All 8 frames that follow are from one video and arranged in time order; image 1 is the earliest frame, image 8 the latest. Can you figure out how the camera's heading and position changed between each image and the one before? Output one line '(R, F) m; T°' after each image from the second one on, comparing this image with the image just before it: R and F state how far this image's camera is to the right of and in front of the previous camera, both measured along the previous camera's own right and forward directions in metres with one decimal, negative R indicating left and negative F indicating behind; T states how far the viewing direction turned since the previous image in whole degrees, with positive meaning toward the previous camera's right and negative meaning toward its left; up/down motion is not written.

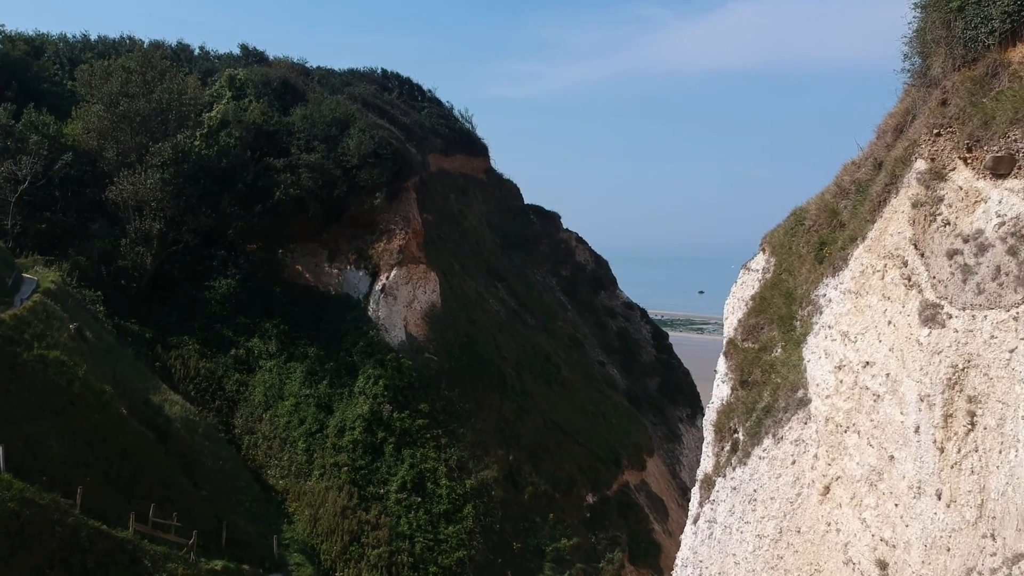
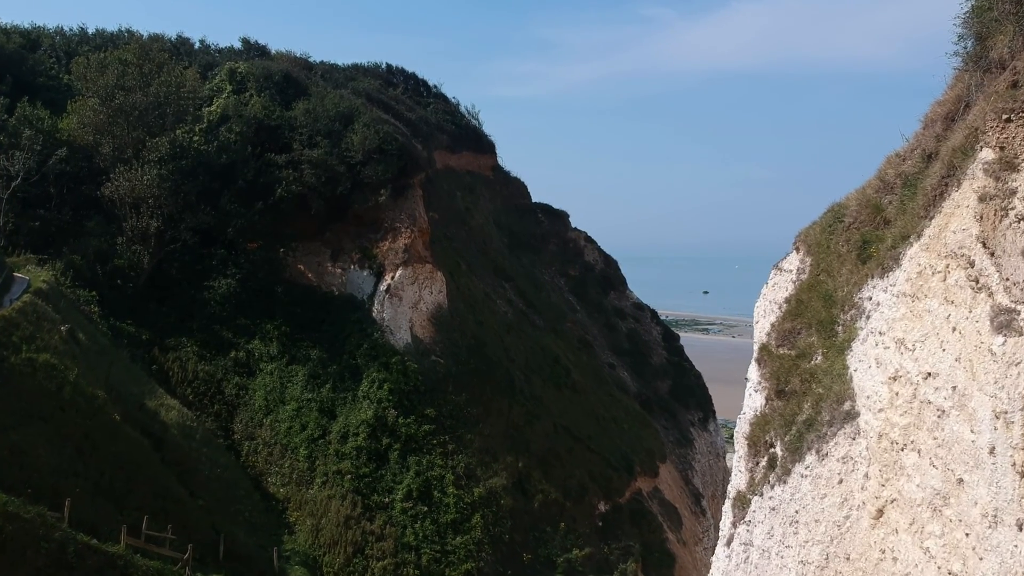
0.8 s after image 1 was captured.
(-0.1, +0.7) m; 0°
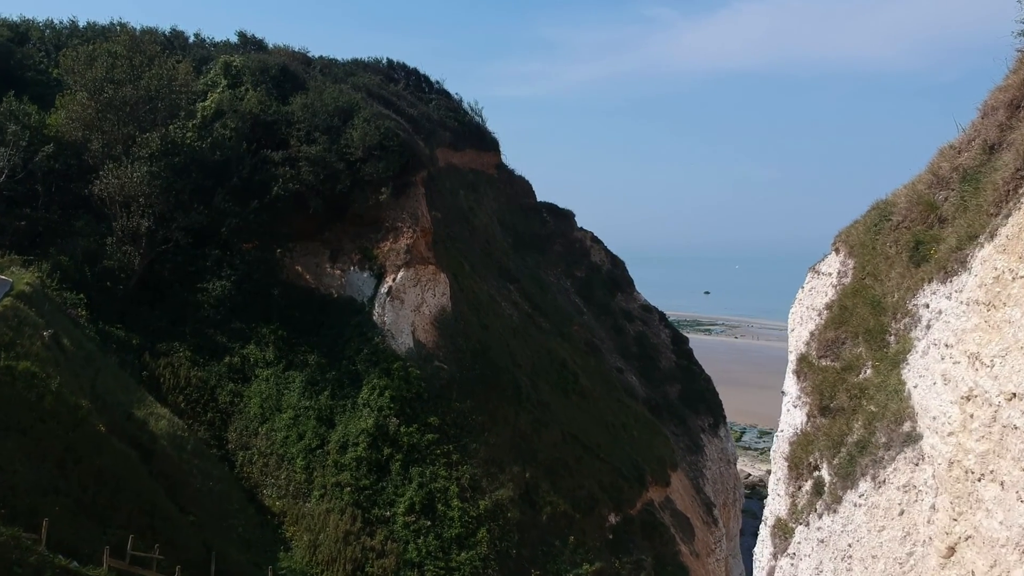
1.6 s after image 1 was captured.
(-0.2, +0.8) m; 0°
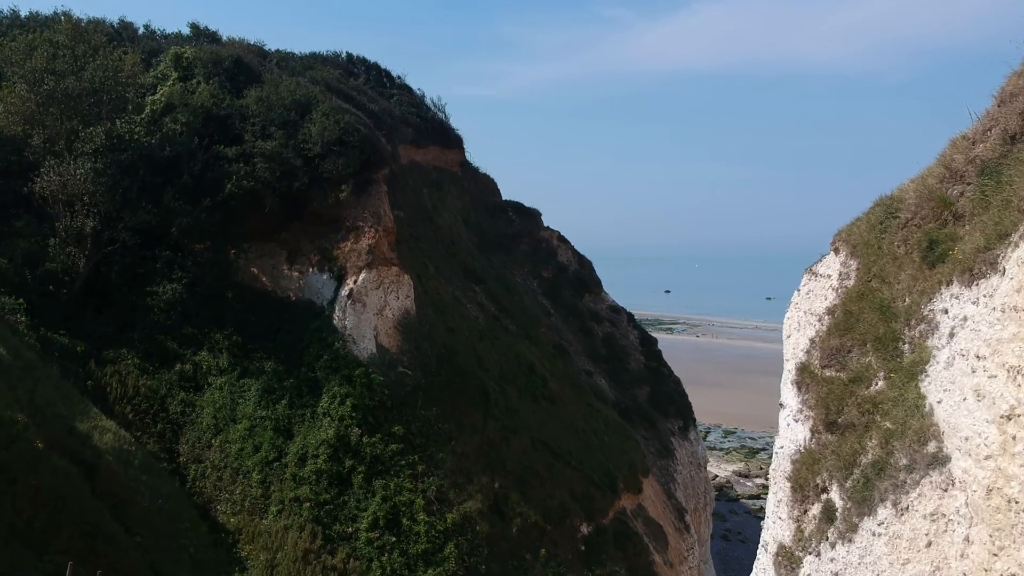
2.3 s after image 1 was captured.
(-0.1, +0.8) m; +3°
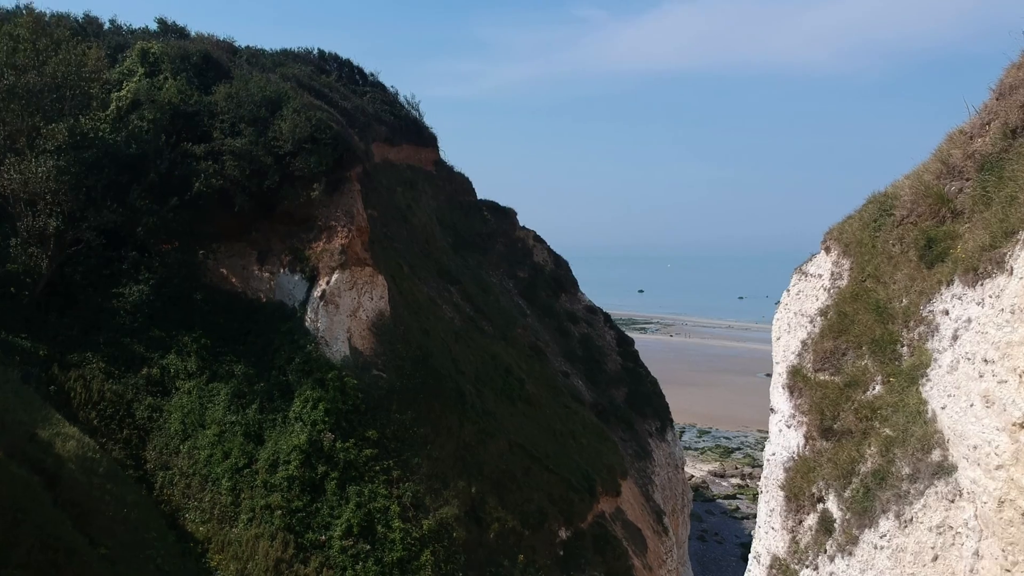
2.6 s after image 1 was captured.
(-0.1, +0.4) m; +2°
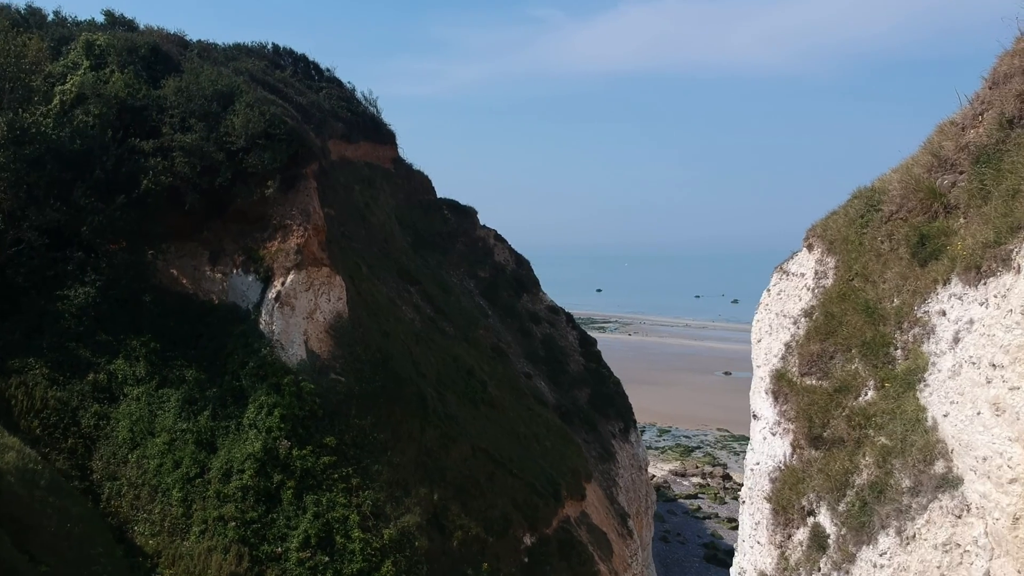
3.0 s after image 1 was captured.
(-0.1, +0.5) m; +3°
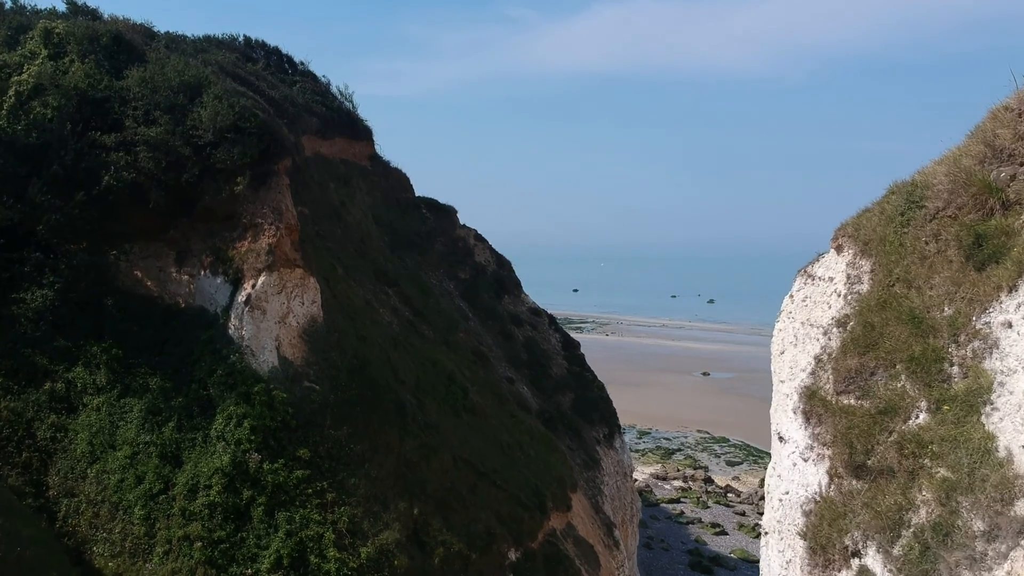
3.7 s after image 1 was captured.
(-0.2, +0.8) m; +2°
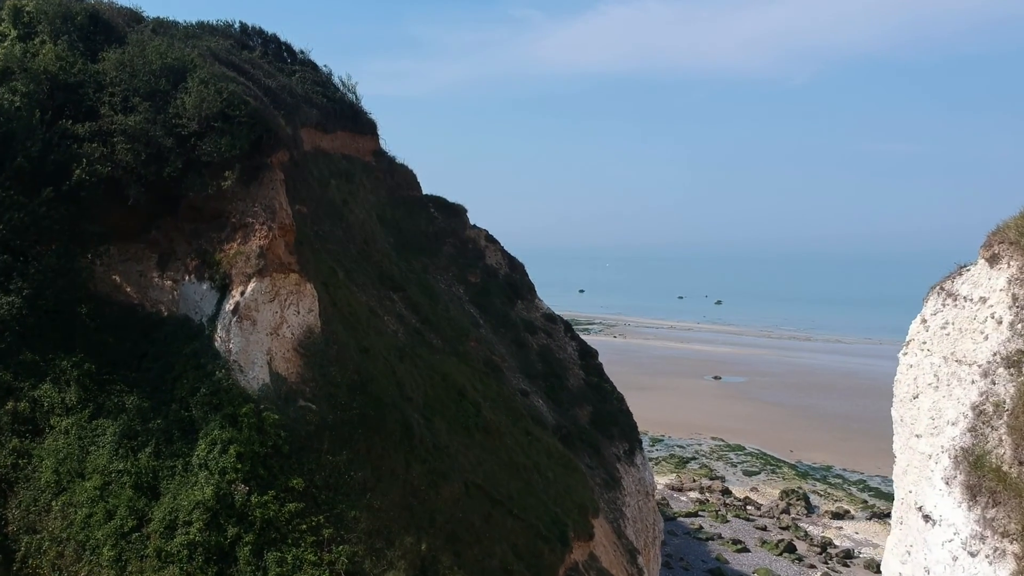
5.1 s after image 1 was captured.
(-0.3, +1.7) m; 0°
